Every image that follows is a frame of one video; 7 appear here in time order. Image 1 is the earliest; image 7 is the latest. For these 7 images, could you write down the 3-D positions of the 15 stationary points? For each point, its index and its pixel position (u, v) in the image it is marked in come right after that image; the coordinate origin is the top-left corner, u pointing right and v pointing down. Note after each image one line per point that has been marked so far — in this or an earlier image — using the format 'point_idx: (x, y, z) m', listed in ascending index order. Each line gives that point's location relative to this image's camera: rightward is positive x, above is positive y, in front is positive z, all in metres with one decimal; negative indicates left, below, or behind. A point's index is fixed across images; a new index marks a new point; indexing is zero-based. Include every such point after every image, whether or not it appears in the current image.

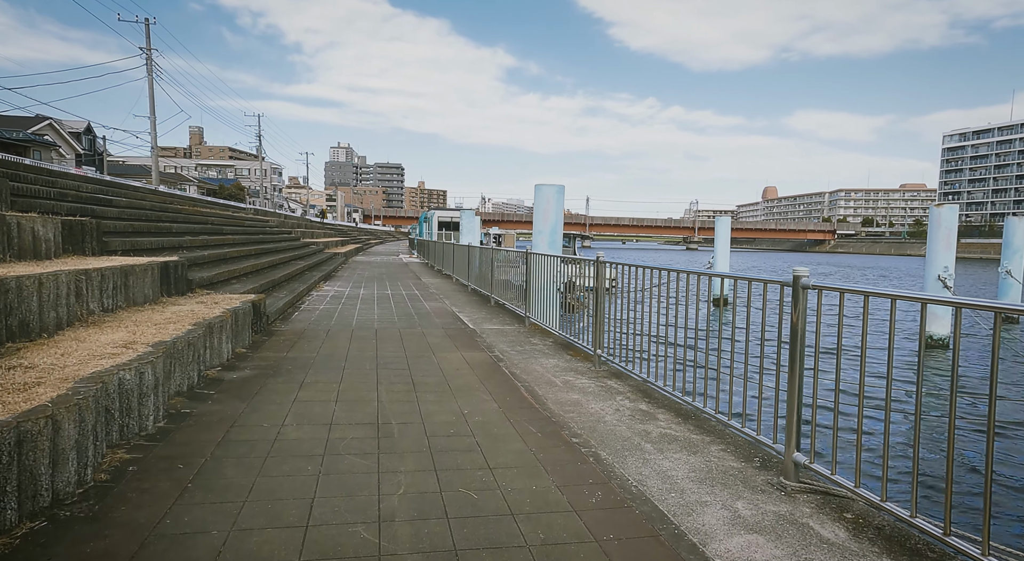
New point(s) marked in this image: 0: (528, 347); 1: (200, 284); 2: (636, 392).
0: (+0.2, -0.7, +6.2) m
1: (-3.9, 0.0, +7.0) m
2: (+1.0, -0.9, +4.4) m
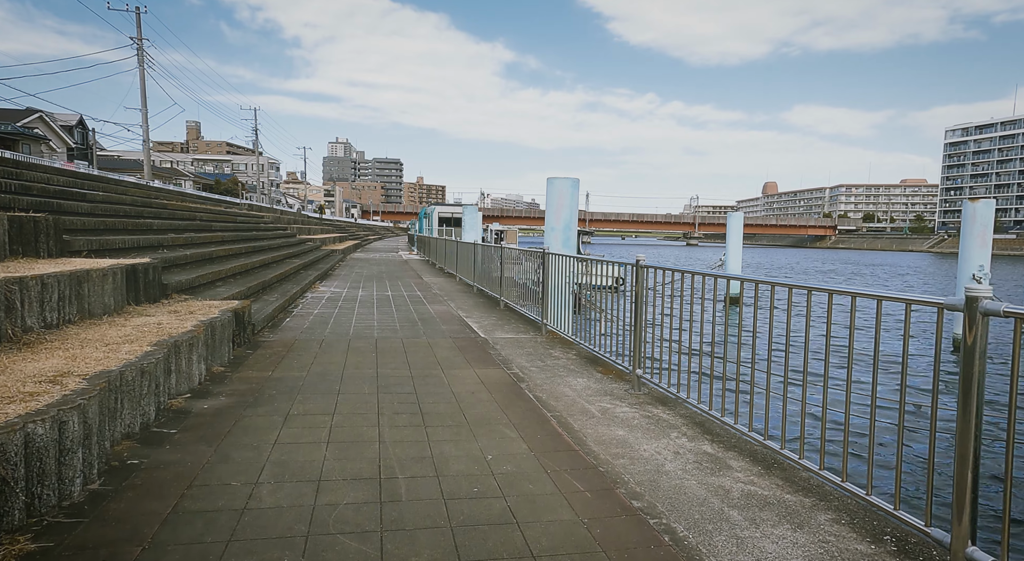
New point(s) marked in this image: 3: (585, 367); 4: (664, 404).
0: (+0.4, -0.8, +5.4) m
1: (-3.7, -0.1, +6.2) m
2: (+1.2, -0.9, +3.6) m
3: (+0.7, -0.8, +5.3) m
4: (+1.1, -0.9, +4.1) m
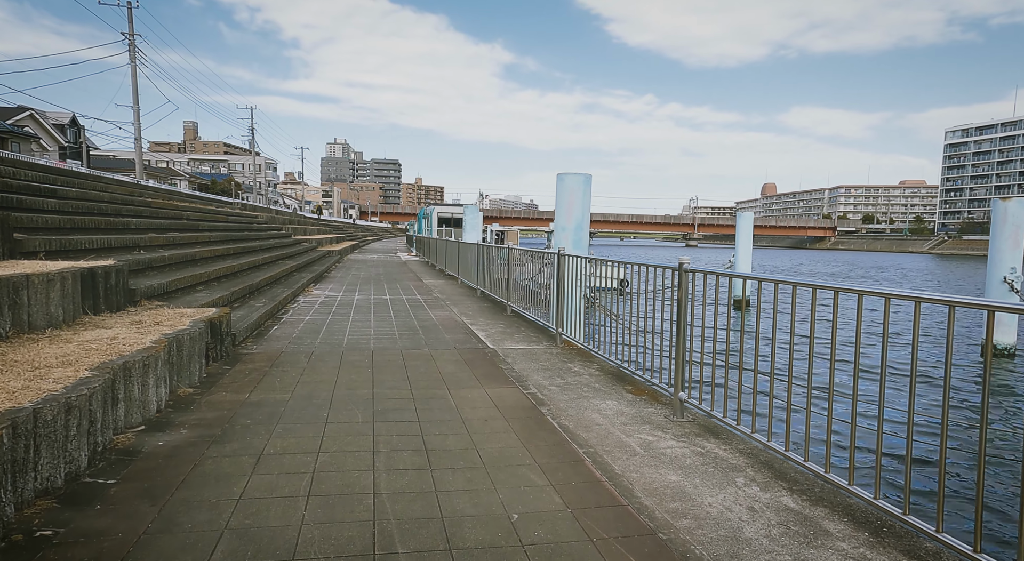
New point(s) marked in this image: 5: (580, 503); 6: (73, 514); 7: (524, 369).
0: (+0.5, -0.8, +4.7) m
1: (-3.5, -0.1, +5.5) m
2: (+1.3, -1.0, +3.0) m
3: (+0.8, -0.9, +4.6) m
4: (+1.2, -0.9, +3.4) m
5: (+0.3, -1.0, +2.6) m
6: (-1.7, -0.9, +2.3) m
7: (+0.1, -0.8, +5.1) m
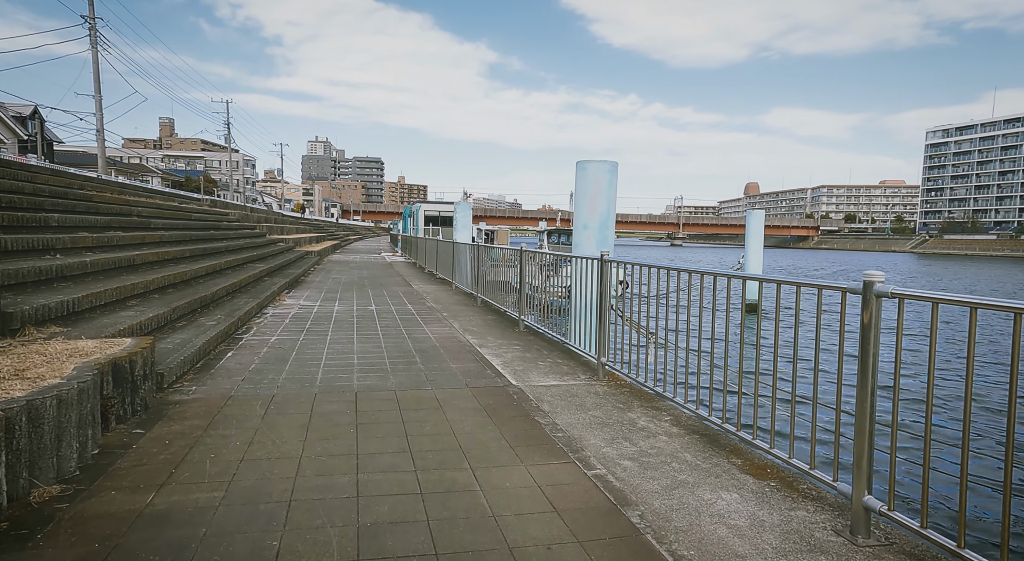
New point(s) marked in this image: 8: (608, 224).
0: (+0.8, -1.0, +3.3) m
1: (-3.3, -0.3, +3.9) m
2: (+1.6, -1.1, +1.5) m
3: (+1.1, -1.0, +3.1) m
4: (+1.5, -1.1, +2.0) m
5: (+0.7, -1.1, +1.1) m
6: (-1.4, -1.1, +0.7) m
7: (+0.4, -0.9, +3.6) m
8: (+1.3, +0.8, +7.8) m
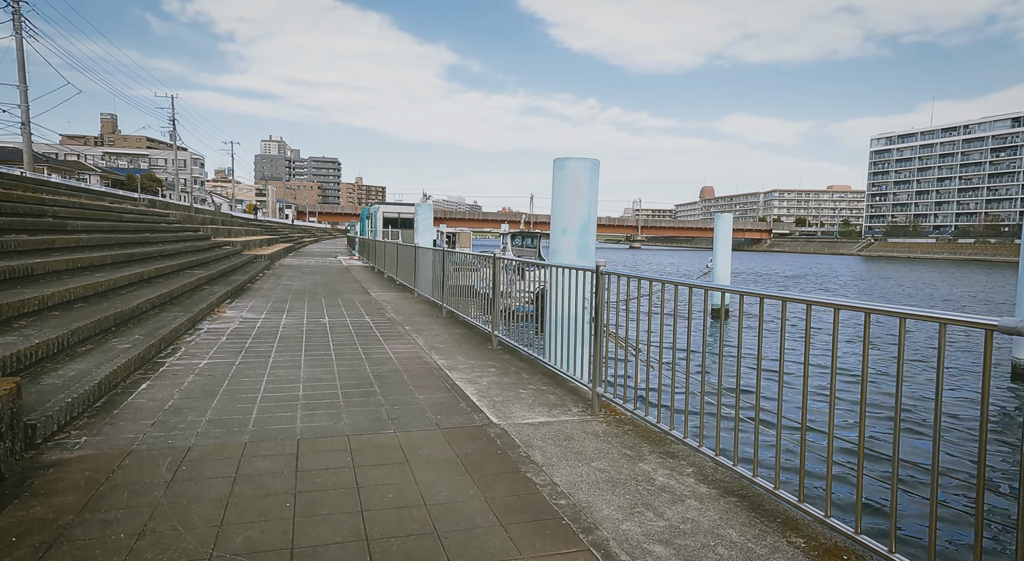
0: (+0.7, -1.1, +2.5) m
1: (-3.4, -0.4, +2.9) m
2: (+1.7, -1.2, +0.8) m
3: (+1.1, -1.1, +2.4) m
4: (+1.6, -1.2, +1.3) m
5: (+0.8, -1.2, +0.3) m
6: (-1.2, -1.2, -0.2) m
7: (+0.3, -1.0, +2.9) m
8: (+1.0, +0.6, +7.1) m
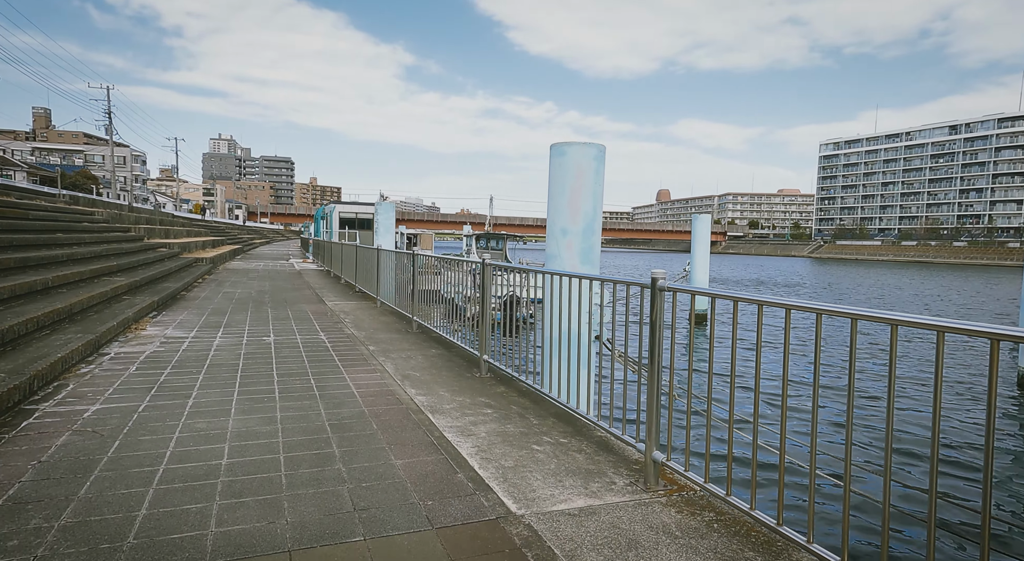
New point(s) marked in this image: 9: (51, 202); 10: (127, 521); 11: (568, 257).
0: (+1.0, -1.1, +1.3) m
1: (-3.1, -0.5, +1.4) m
2: (+2.0, -1.3, -0.3) m
3: (+1.3, -1.2, +1.2) m
4: (+1.9, -1.2, +0.1) m
5: (+1.2, -1.3, -0.9) m
6: (-0.8, -1.2, -1.5) m
7: (+0.5, -1.1, +1.6) m
8: (+0.8, +0.5, +5.9) m
9: (-11.8, +2.0, +14.6) m
10: (-1.7, -1.0, +2.5) m
11: (+0.6, +0.2, +5.8) m
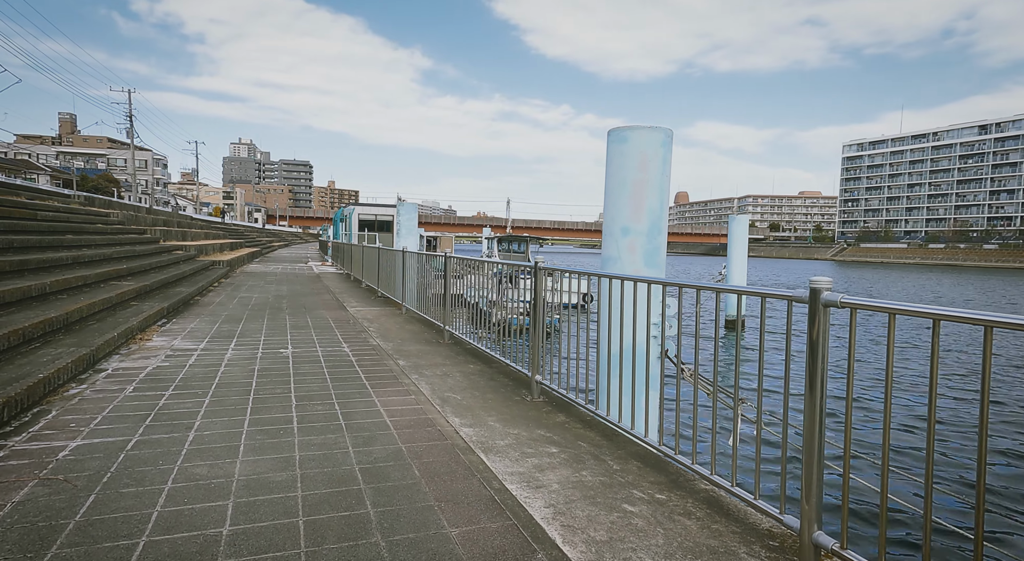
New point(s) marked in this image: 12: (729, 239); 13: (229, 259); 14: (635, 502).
0: (+1.3, -1.2, +0.5) m
1: (-2.8, -0.5, +0.7) m
2: (+2.3, -1.3, -1.2) m
3: (+1.6, -1.2, +0.4) m
4: (+2.2, -1.3, -0.7) m
5: (+1.4, -1.3, -1.7) m
6: (-0.6, -1.3, -2.3) m
7: (+0.9, -1.2, +0.8) m
8: (+1.3, +0.5, +5.1) m
9: (-11.1, +1.9, +14.1) m
10: (-1.3, -1.1, +1.7) m
11: (+1.0, +0.2, +5.0) m
12: (+6.4, +1.2, +16.6) m
13: (-9.4, +0.7, +18.8) m
14: (+0.6, -1.0, +2.7) m
